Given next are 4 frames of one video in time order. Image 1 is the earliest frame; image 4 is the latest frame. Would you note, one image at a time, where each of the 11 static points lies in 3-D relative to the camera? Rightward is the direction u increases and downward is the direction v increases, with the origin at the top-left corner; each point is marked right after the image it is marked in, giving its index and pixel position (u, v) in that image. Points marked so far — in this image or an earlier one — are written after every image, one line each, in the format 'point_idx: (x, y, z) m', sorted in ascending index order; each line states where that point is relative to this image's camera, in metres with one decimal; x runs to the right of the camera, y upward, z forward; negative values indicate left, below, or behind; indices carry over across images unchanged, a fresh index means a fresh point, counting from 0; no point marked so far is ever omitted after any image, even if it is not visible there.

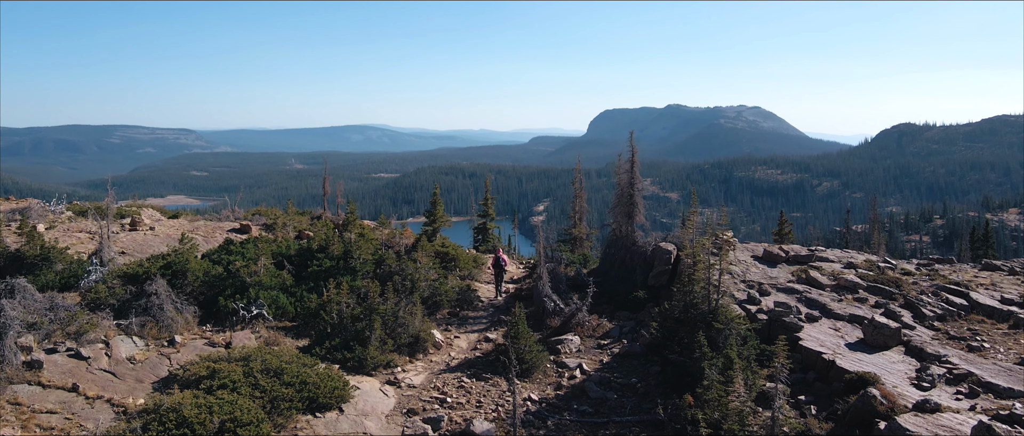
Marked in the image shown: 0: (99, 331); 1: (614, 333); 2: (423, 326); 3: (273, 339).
0: (-12.9, -3.5, +16.8) m
1: (+3.7, -4.2, +19.4) m
2: (-3.1, -3.8, +18.8) m
3: (-7.9, -4.0, +17.7) m
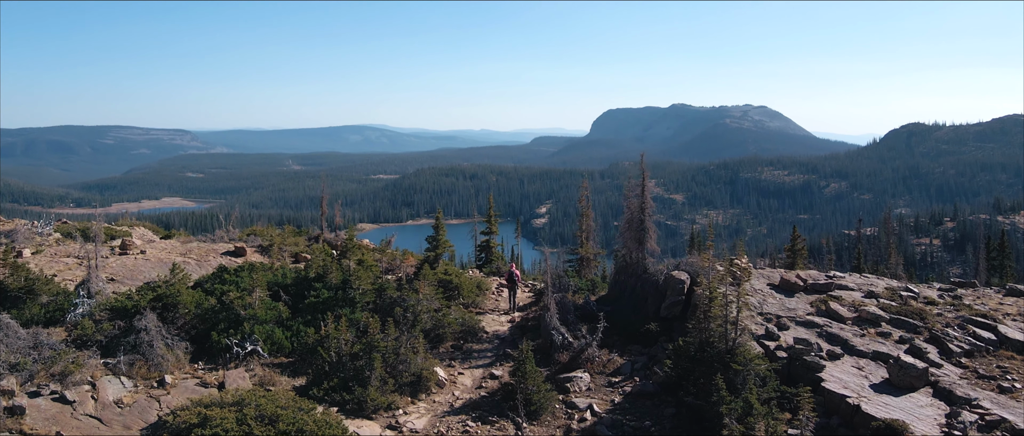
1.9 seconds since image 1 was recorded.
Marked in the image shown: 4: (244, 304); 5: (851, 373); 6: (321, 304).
0: (-12.7, -4.6, +15.9) m
1: (+3.9, -5.3, +18.6) m
2: (-2.9, -4.9, +18.0) m
3: (-7.6, -5.1, +16.8) m
4: (-9.5, -3.0, +18.9) m
5: (+10.9, -5.0, +17.2) m
6: (-6.9, -3.1, +19.4) m
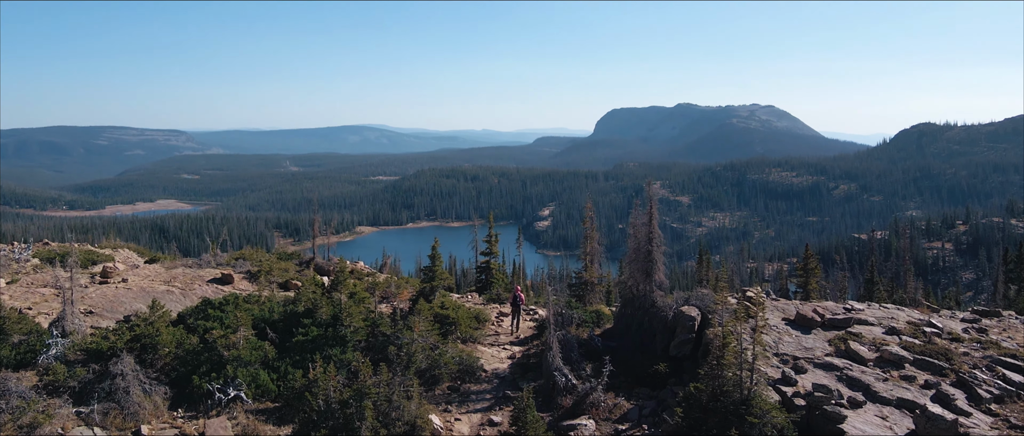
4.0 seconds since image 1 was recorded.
0: (-12.7, -5.8, +14.9) m
1: (+3.9, -6.4, +17.5) m
2: (-2.9, -6.1, +16.9) m
3: (-7.7, -6.3, +15.8) m
4: (-9.5, -4.2, +17.8) m
5: (+10.9, -6.2, +16.1) m
6: (-6.9, -4.2, +18.3) m
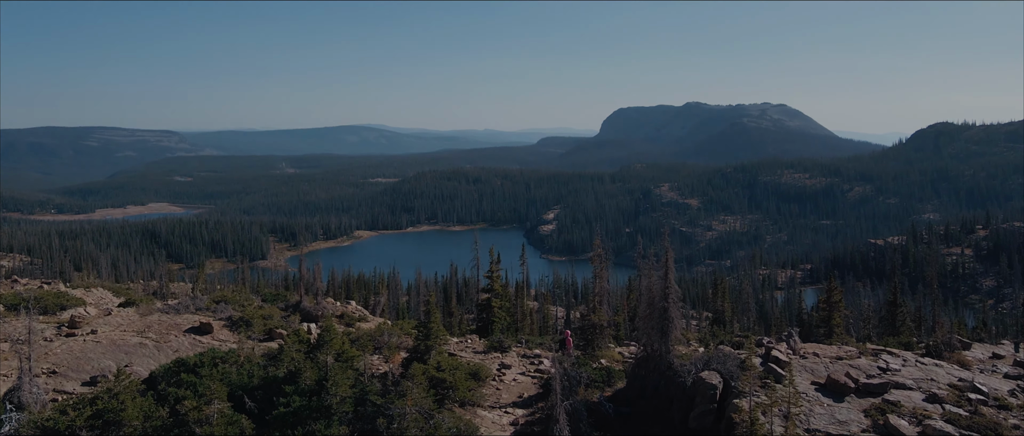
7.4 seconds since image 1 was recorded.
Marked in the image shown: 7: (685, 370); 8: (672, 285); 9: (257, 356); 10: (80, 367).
0: (-12.7, -7.7, +13.3) m
1: (+4.0, -8.3, +15.8) m
2: (-2.9, -7.9, +15.2) m
3: (-7.6, -8.2, +14.1) m
4: (-9.4, -6.0, +16.2) m
5: (+11.0, -8.2, +14.4) m
6: (-6.9, -6.1, +16.6) m
7: (+5.9, -5.1, +18.1) m
8: (+5.7, -2.2, +18.8) m
9: (-9.3, -4.8, +19.8) m
10: (-14.7, -5.1, +18.2) m
